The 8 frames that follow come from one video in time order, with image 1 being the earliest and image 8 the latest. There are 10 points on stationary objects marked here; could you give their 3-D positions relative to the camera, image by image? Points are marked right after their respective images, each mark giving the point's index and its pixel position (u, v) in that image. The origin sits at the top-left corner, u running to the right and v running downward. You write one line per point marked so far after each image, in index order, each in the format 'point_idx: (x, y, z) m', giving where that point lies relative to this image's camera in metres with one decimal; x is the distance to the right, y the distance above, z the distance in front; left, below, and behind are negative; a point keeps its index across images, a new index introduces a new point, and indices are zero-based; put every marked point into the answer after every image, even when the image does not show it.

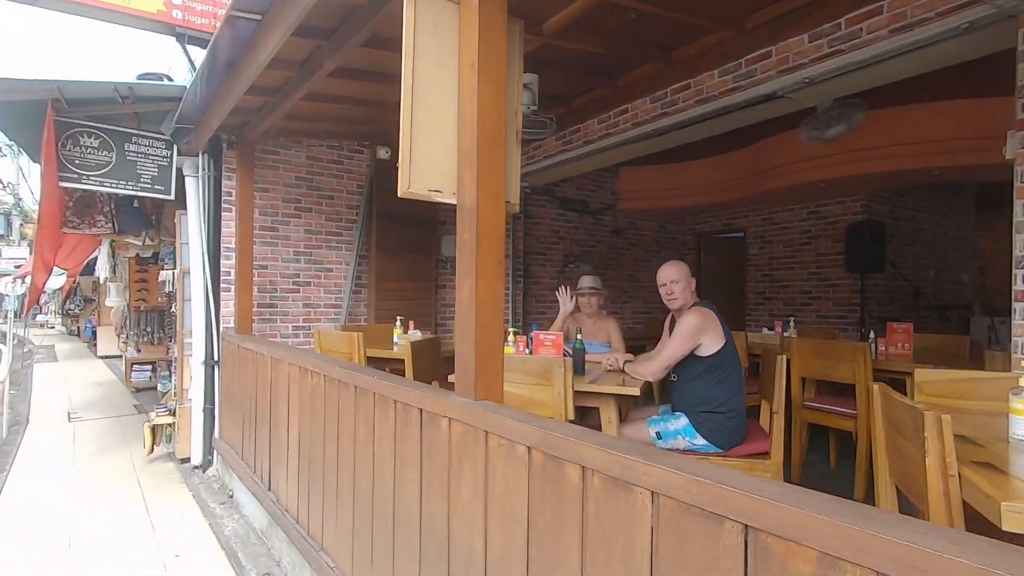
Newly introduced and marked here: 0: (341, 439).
0: (-0.8, -0.7, +2.4) m
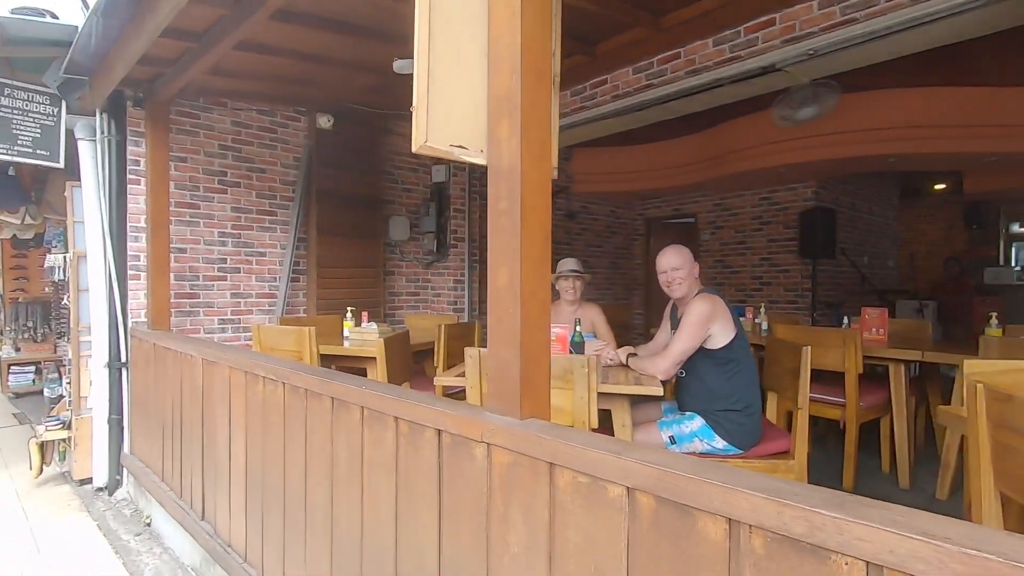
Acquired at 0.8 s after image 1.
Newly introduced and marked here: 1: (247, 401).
0: (-0.7, -0.6, +1.9) m
1: (-1.2, -0.5, +2.3) m
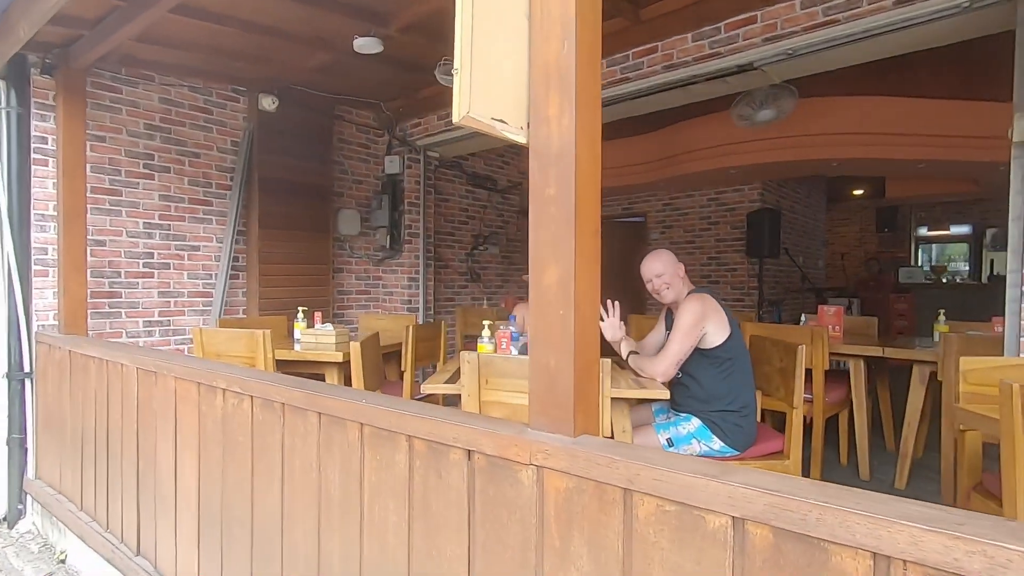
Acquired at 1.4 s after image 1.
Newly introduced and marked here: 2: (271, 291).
0: (-0.7, -0.6, +1.7) m
1: (-1.2, -0.5, +2.0) m
2: (-1.9, 0.0, +4.3) m
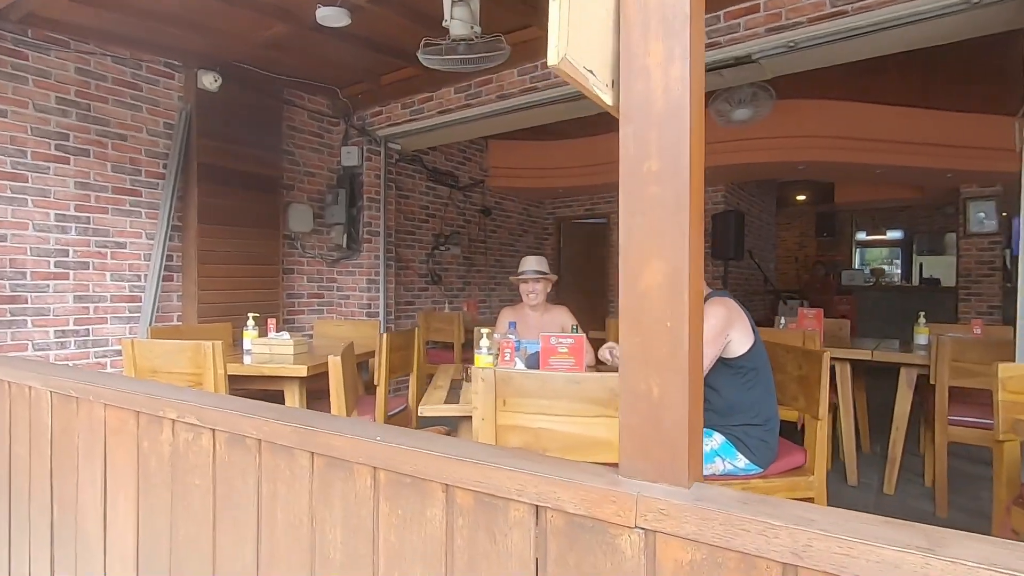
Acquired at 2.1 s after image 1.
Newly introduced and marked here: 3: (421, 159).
0: (-0.6, -0.6, +1.3) m
1: (-1.1, -0.5, +1.6) m
2: (-2.1, 0.0, +3.8) m
3: (-0.9, +1.3, +5.4) m
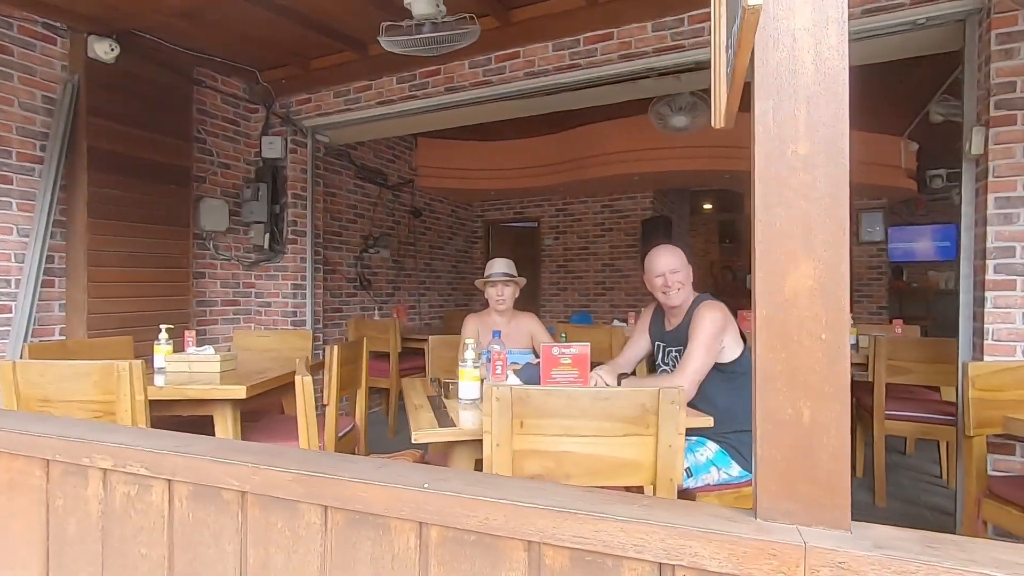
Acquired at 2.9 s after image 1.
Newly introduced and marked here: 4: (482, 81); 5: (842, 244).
0: (-0.5, -0.7, +1.0) m
1: (-1.0, -0.5, +1.2) m
2: (-2.4, -0.1, +3.2) m
3: (-1.5, +1.2, +5.0) m
4: (-0.2, +1.3, +3.4) m
5: (+0.5, +0.1, +0.7) m
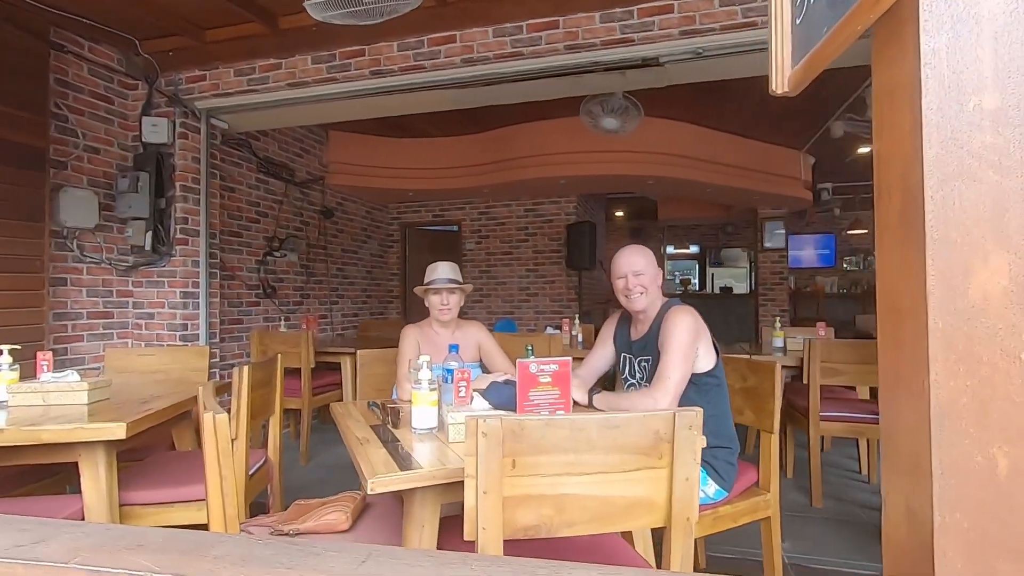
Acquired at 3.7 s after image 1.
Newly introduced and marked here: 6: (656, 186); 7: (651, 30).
0: (-0.4, -0.7, +0.6) m
1: (-1.0, -0.5, +0.7) m
2: (-2.7, -0.1, +2.4) m
3: (-2.1, +1.2, +4.4) m
4: (-0.6, +1.3, +3.1) m
5: (+0.5, +0.1, +0.6) m
6: (+1.6, +1.1, +5.8) m
7: (+0.7, +1.3, +2.7) m
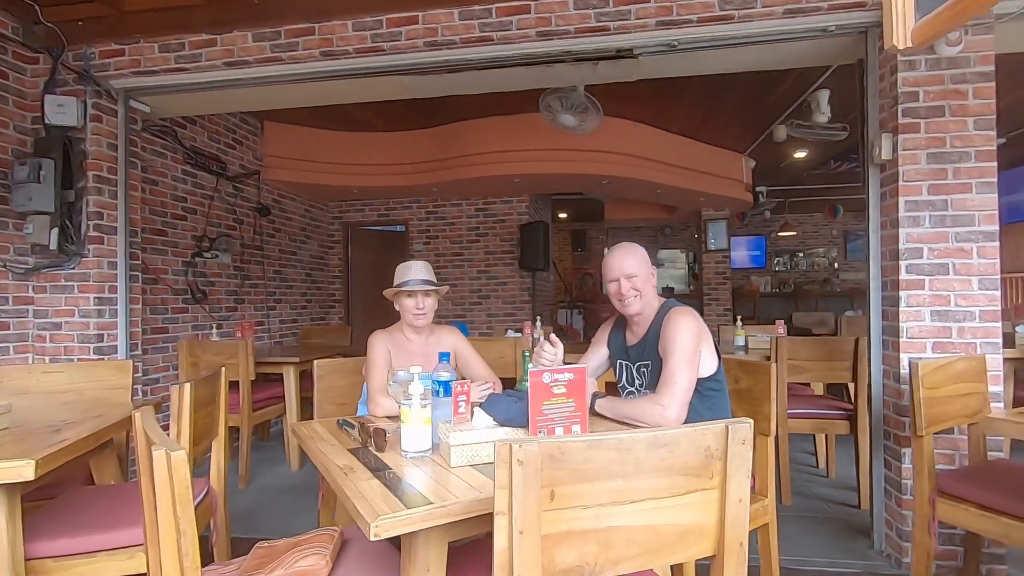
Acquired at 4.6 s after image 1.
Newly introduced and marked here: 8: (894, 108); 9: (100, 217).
0: (-0.3, -0.7, +0.4) m
1: (-0.9, -0.5, +0.4) m
2: (-2.8, -0.2, +1.9) m
3: (-2.4, +1.1, +3.9) m
4: (-0.7, +1.3, +2.8) m
5: (+0.7, +0.1, +0.4) m
6: (+1.0, +1.1, +5.8) m
7: (+0.6, +1.3, +2.6) m
8: (+1.7, +0.8, +2.5) m
9: (-2.4, +0.4, +3.1) m
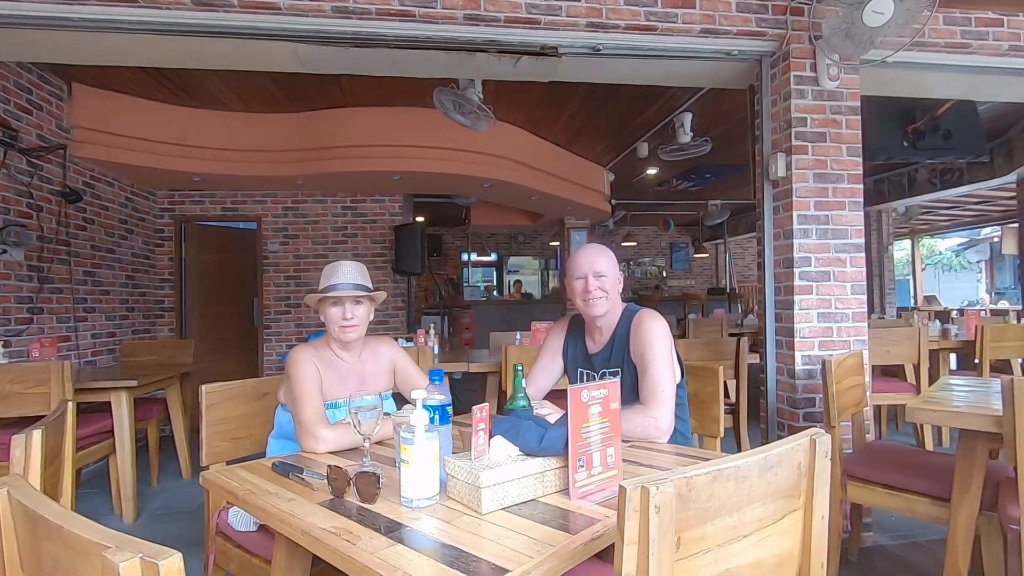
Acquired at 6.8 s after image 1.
0: (+0.1, -0.7, +0.1) m
1: (-0.5, -0.5, 0.0) m
2: (-2.7, -0.2, +0.9) m
3: (-3.0, +1.1, +2.9) m
4: (-1.1, +1.3, +2.4) m
5: (+1.0, +0.1, +0.5) m
6: (-0.3, +1.0, +5.7) m
7: (+0.2, +1.3, +2.6) m
8: (+1.4, +0.8, +2.7) m
9: (-2.7, +0.4, +2.1) m
